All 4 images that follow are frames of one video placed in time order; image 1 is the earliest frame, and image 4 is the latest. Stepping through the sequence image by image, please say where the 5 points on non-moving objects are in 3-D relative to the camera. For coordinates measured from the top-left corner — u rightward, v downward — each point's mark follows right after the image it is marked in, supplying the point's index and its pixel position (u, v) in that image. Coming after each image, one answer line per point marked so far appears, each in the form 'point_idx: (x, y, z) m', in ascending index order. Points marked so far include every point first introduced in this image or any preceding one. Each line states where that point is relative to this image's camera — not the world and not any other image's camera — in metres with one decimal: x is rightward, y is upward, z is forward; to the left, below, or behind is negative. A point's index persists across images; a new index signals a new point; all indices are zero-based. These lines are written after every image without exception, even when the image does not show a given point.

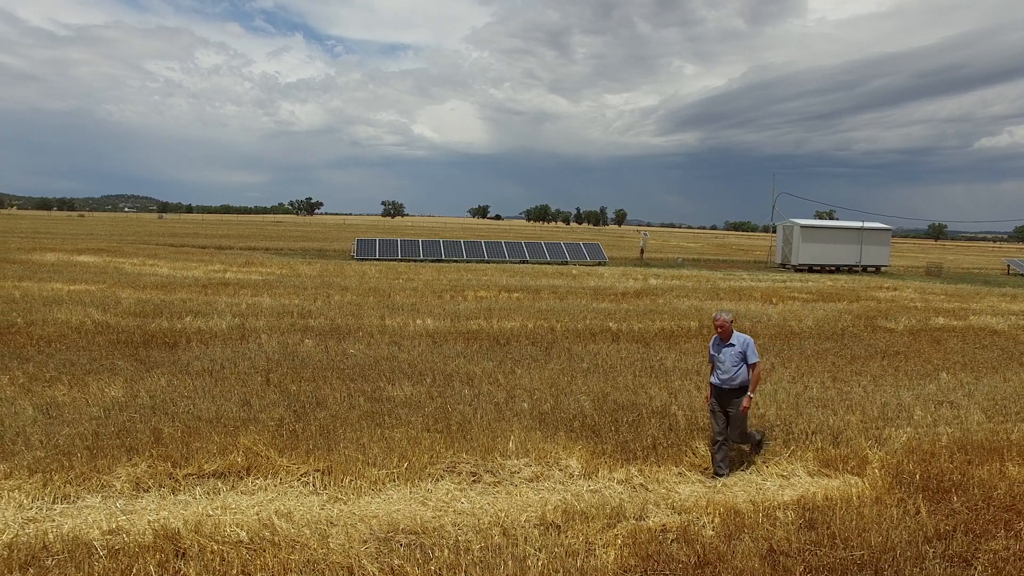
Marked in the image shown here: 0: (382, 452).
0: (-1.0, -1.3, +6.7) m
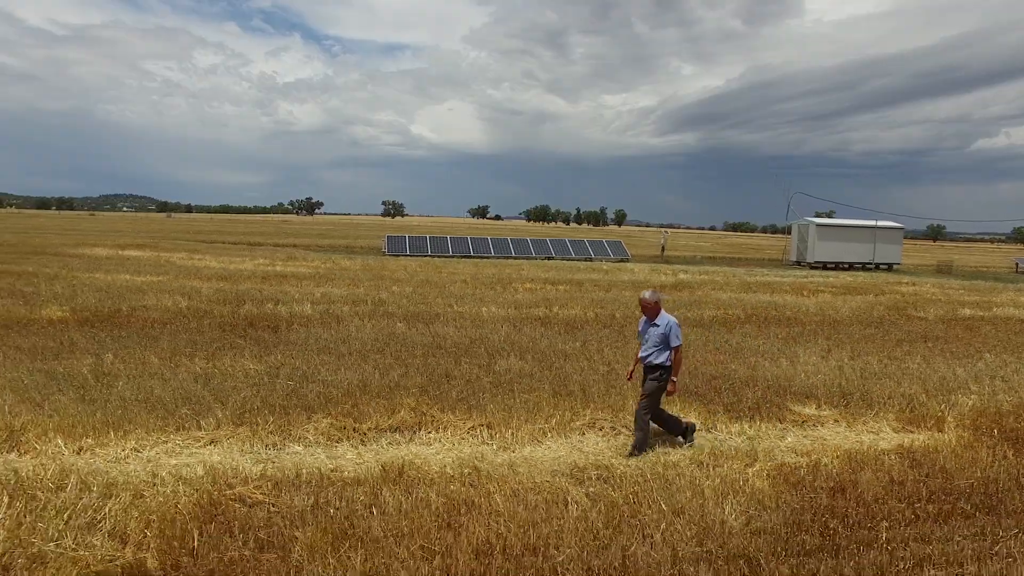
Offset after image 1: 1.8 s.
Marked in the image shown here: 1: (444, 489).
0: (+0.1, -1.1, +7.7) m
1: (-0.4, -1.3, +5.5) m
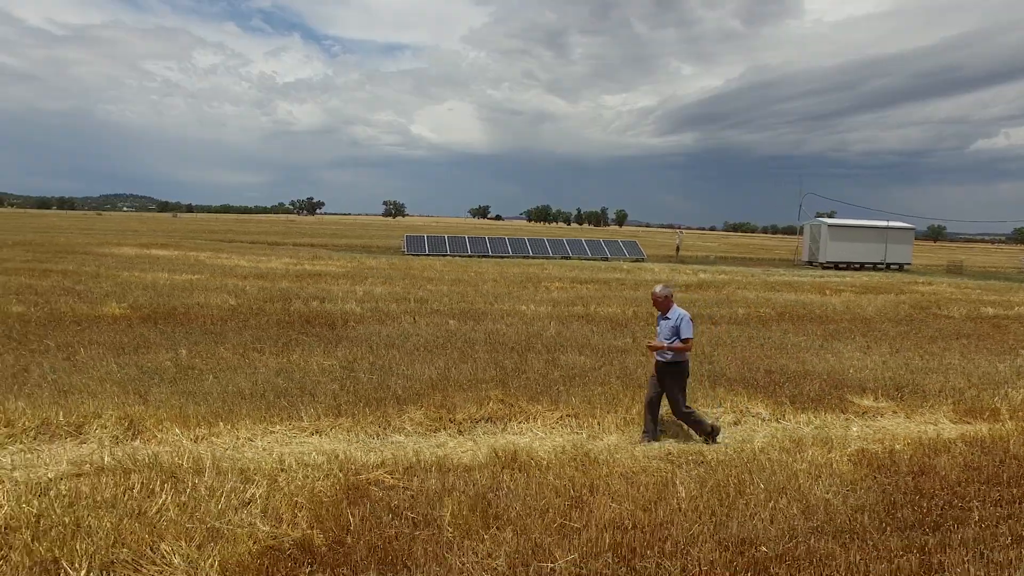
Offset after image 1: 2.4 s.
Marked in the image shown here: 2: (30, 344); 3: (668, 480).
0: (+0.9, -1.1, +8.1) m
1: (+0.3, -1.3, +5.9) m
2: (-5.7, -0.7, +10.2) m
3: (+1.0, -1.3, +5.9) m
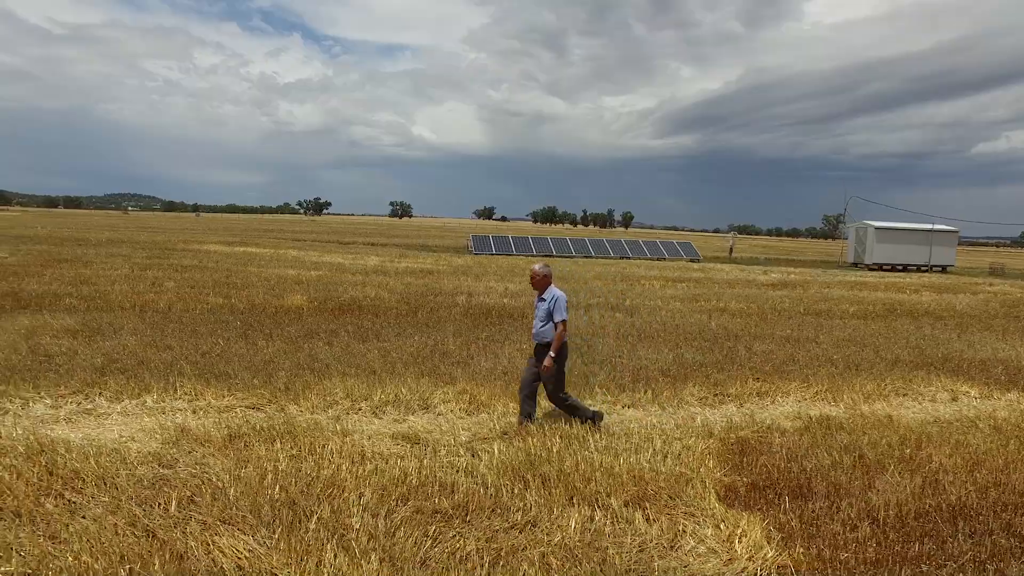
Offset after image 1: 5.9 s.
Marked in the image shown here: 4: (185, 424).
0: (+3.5, -1.0, +9.1) m
1: (+2.9, -1.2, +7.0) m
2: (-3.0, -0.6, +11.3) m
3: (+3.7, -1.2, +7.0) m
4: (-2.5, -1.1, +6.7) m
